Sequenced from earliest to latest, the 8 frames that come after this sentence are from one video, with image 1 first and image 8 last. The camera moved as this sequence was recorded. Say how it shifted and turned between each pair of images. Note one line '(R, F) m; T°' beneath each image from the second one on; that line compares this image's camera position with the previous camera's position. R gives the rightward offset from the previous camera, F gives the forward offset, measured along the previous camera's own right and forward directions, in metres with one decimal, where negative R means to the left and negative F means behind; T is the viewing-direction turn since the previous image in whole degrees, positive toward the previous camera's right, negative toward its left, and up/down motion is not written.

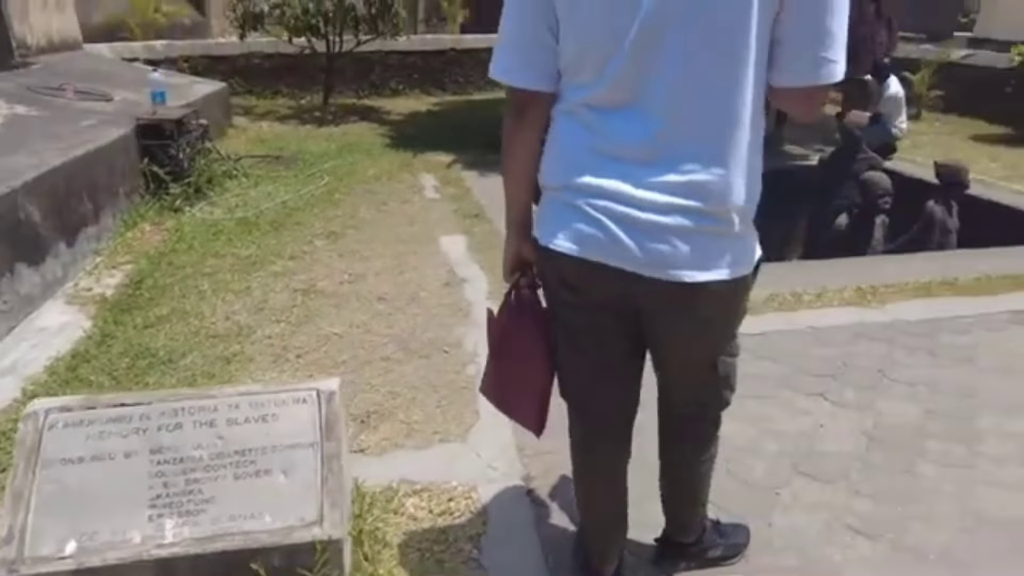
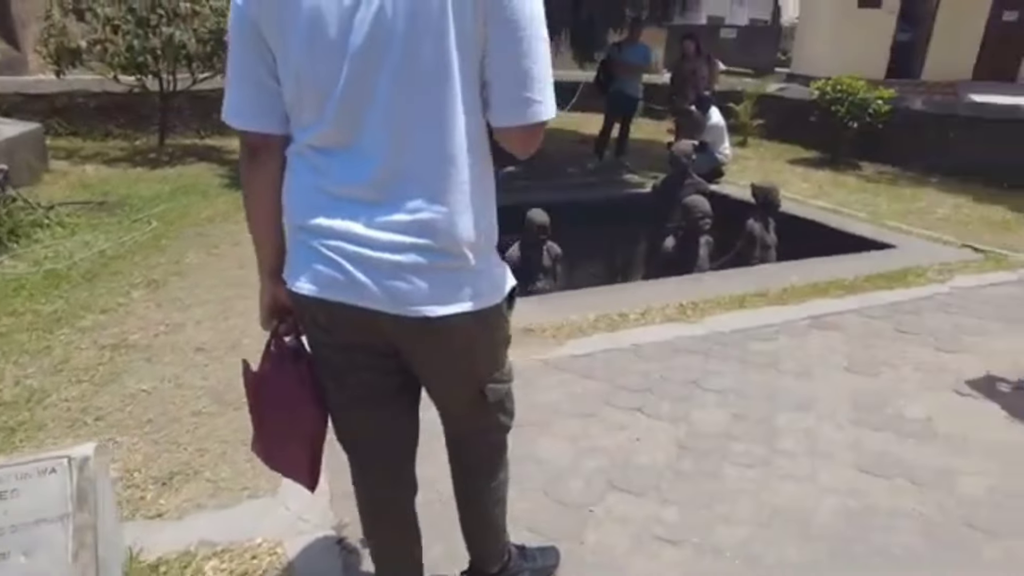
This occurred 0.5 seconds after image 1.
(+0.2, 0.0) m; +10°
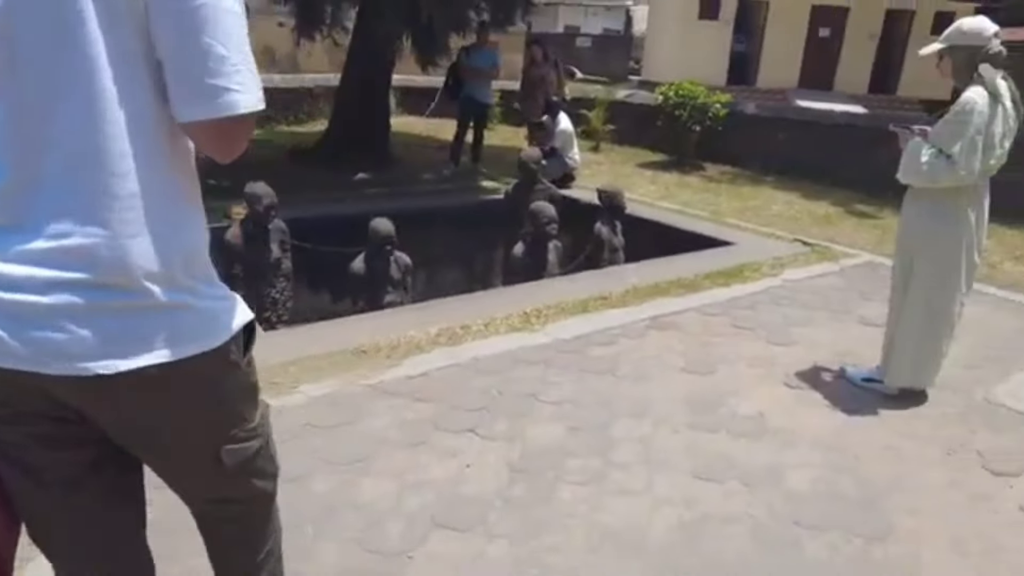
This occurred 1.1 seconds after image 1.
(+0.2, +0.2) m; +10°
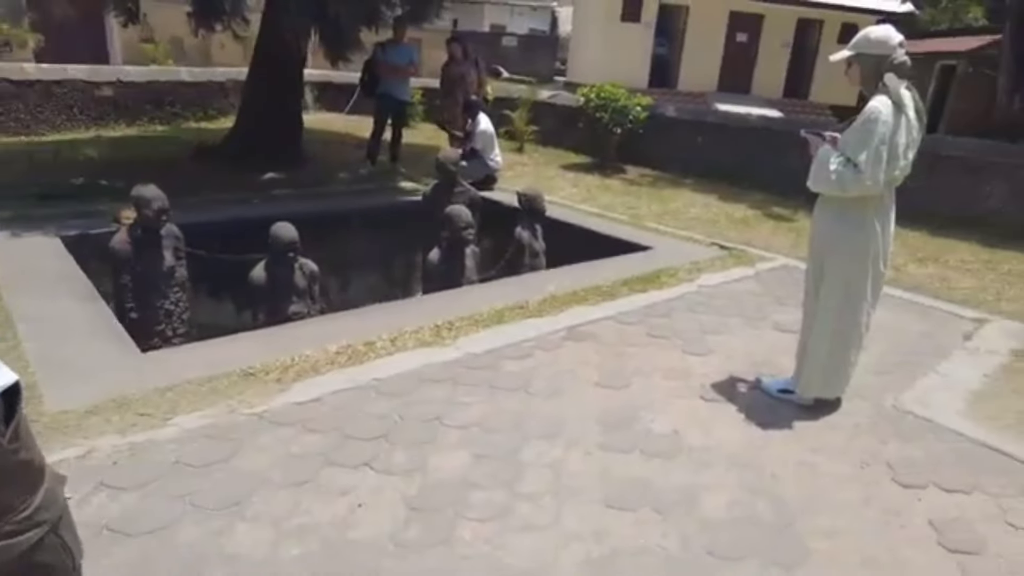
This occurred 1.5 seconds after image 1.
(+0.1, +0.2) m; +6°
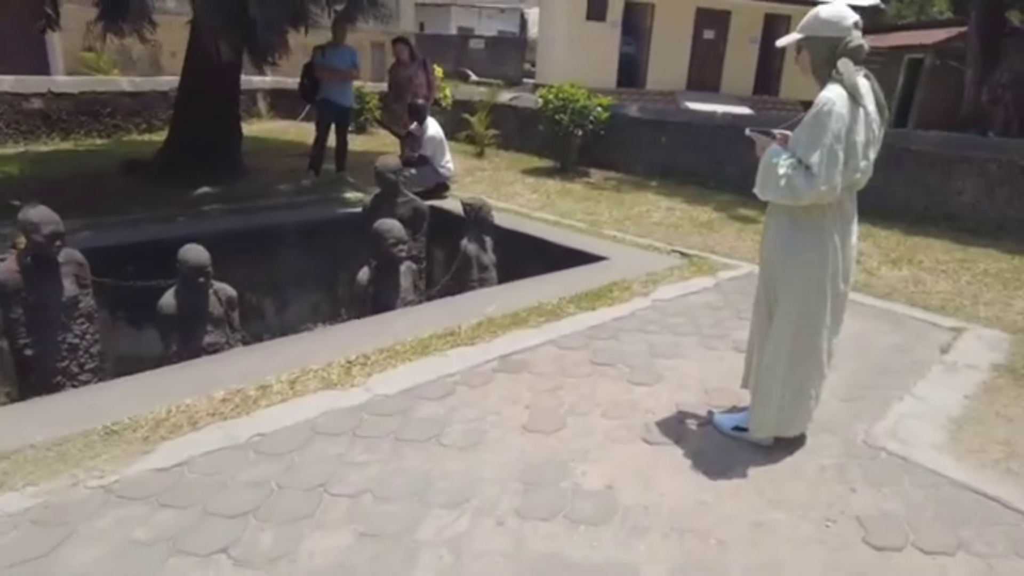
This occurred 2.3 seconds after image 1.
(+0.3, +0.4) m; +2°
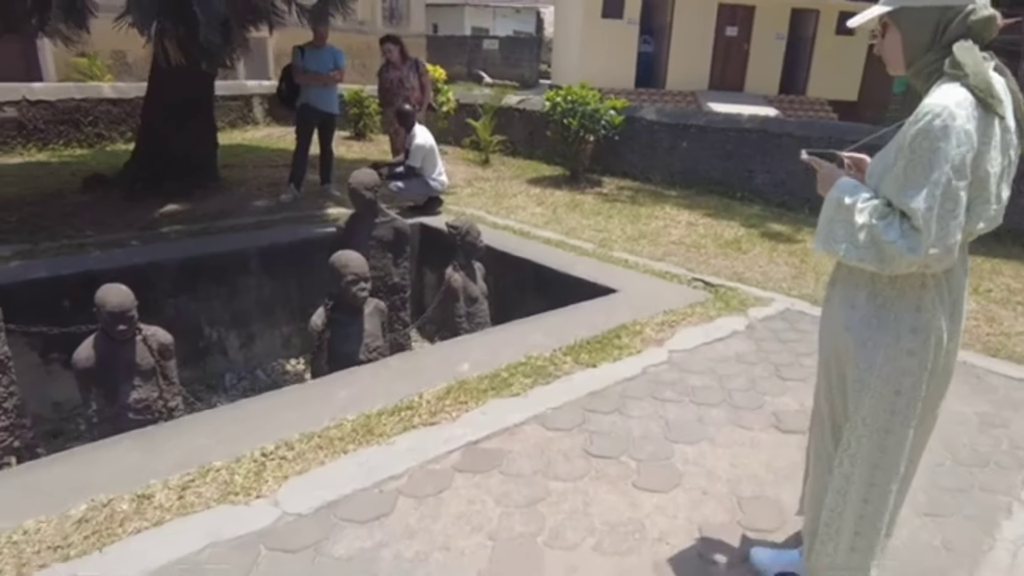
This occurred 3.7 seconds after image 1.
(+0.2, +0.8) m; -2°
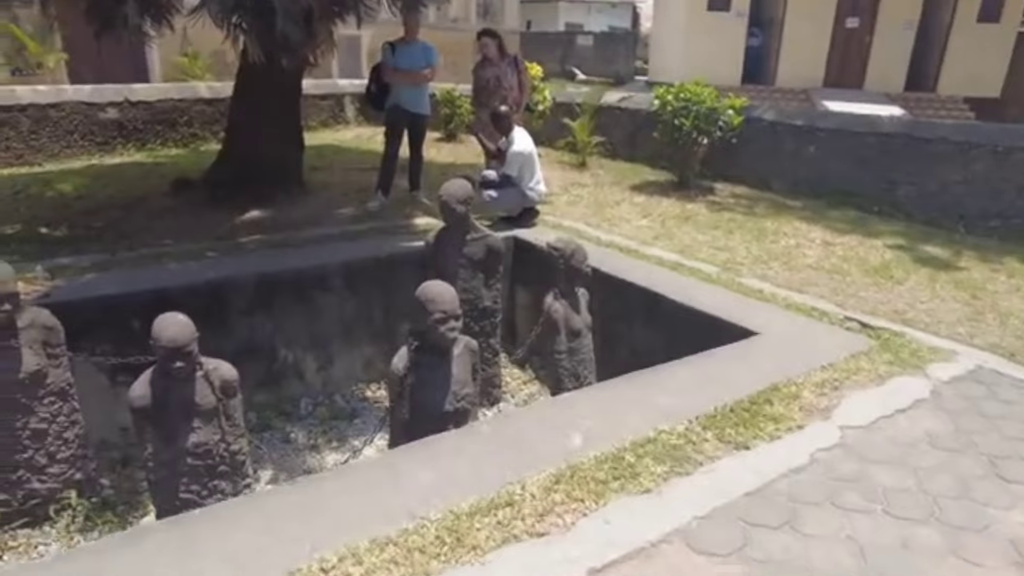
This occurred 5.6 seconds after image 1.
(-0.2, +0.6) m; -7°
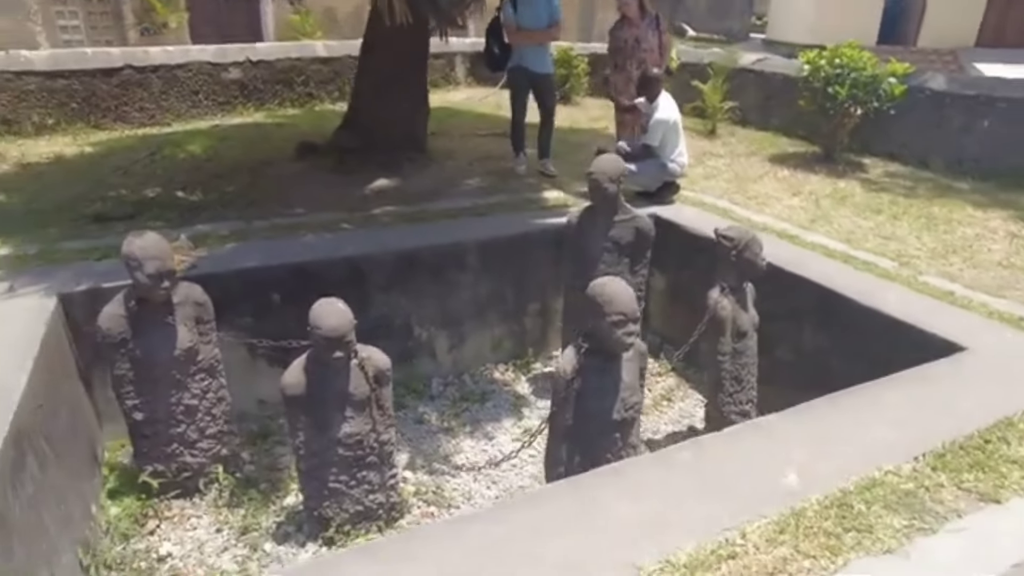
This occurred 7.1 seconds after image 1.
(-0.4, +0.3) m; -7°
